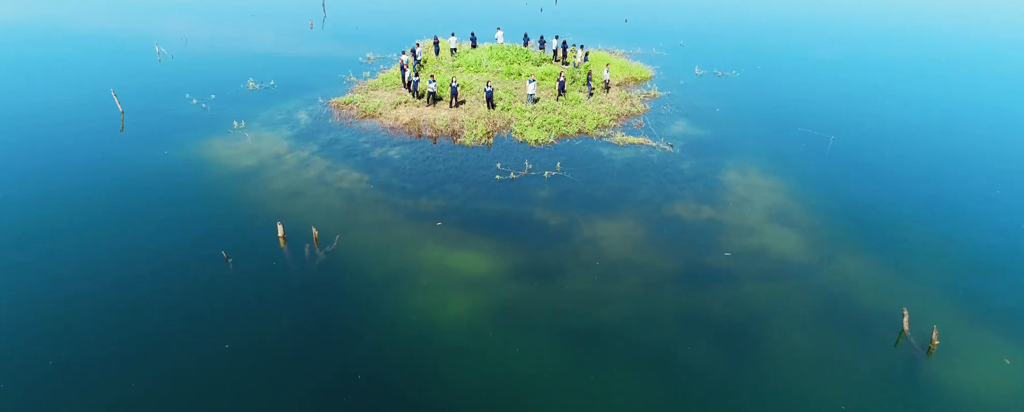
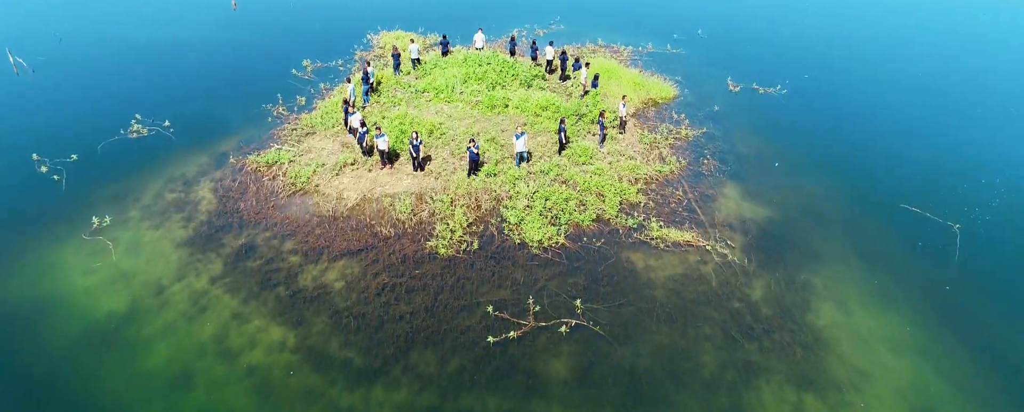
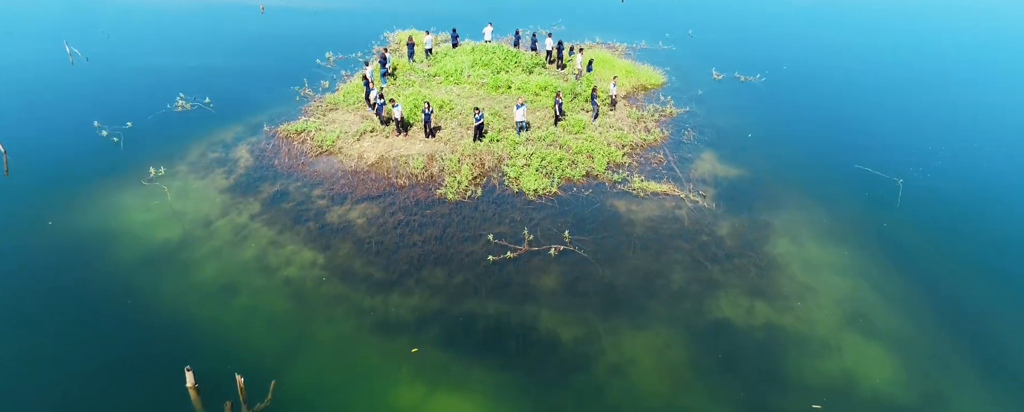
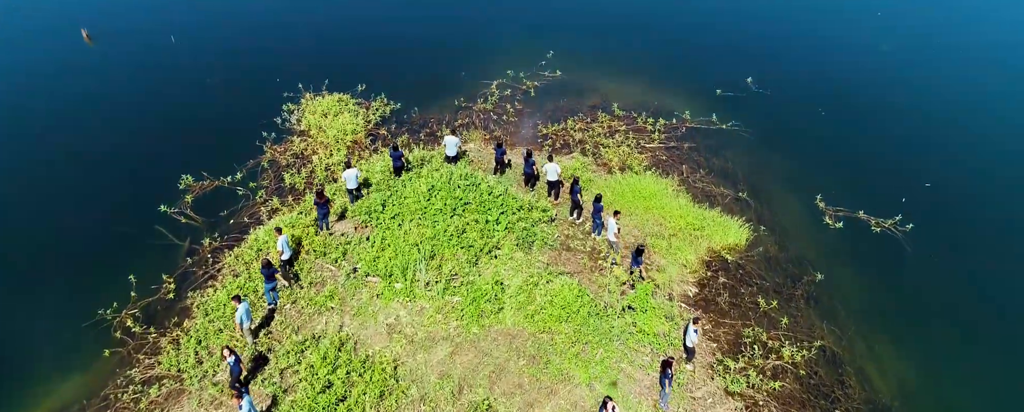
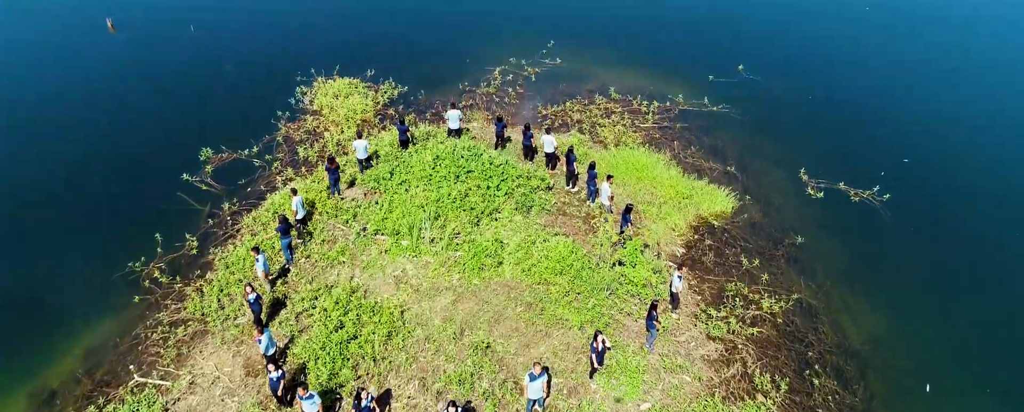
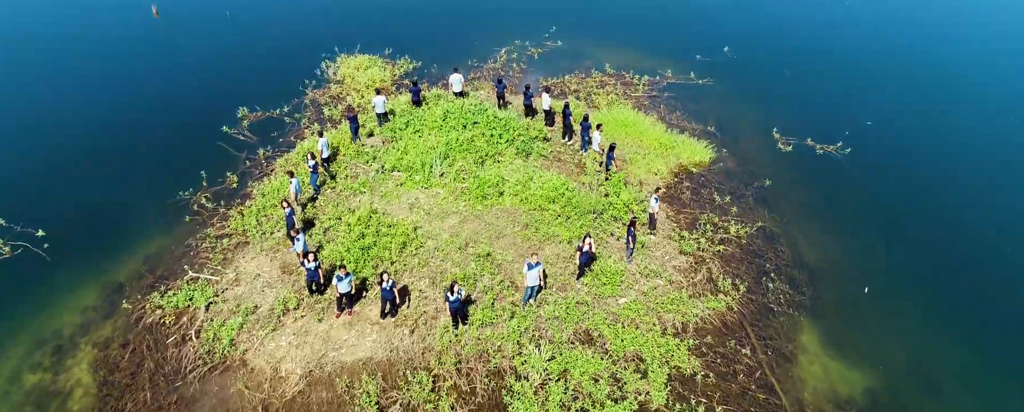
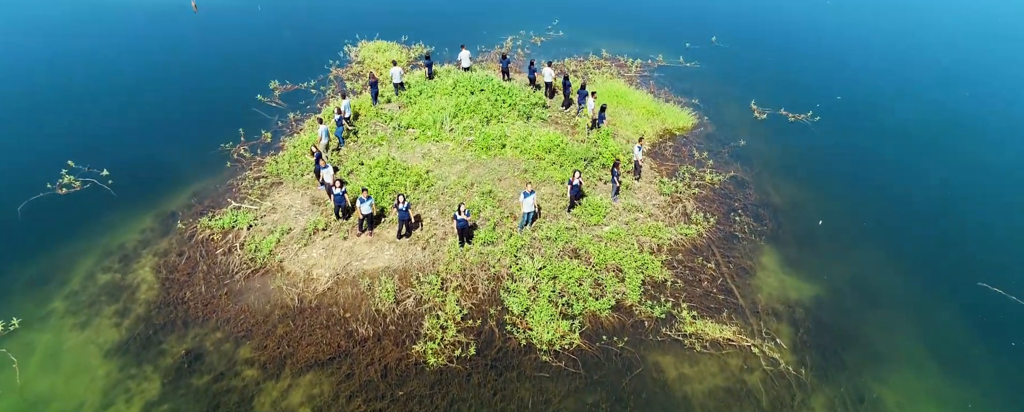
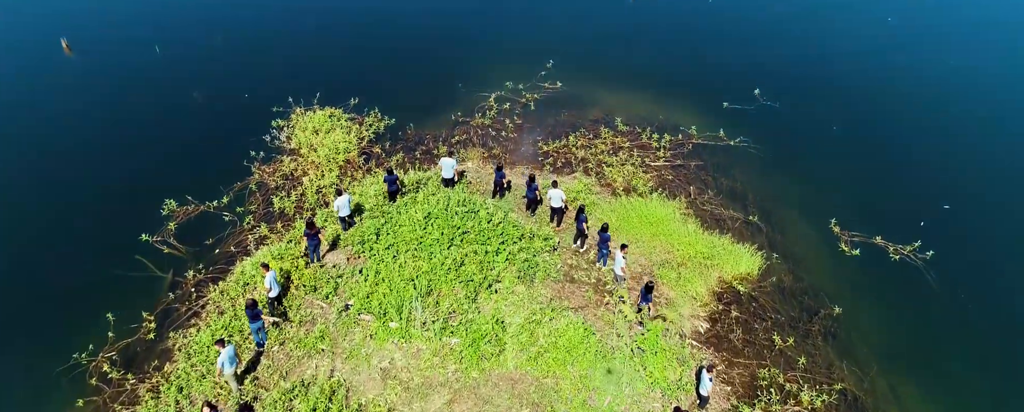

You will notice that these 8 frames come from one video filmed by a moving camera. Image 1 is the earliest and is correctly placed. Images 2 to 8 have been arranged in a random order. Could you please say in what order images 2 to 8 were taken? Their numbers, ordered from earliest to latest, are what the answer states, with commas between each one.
3, 2, 7, 6, 5, 4, 8
